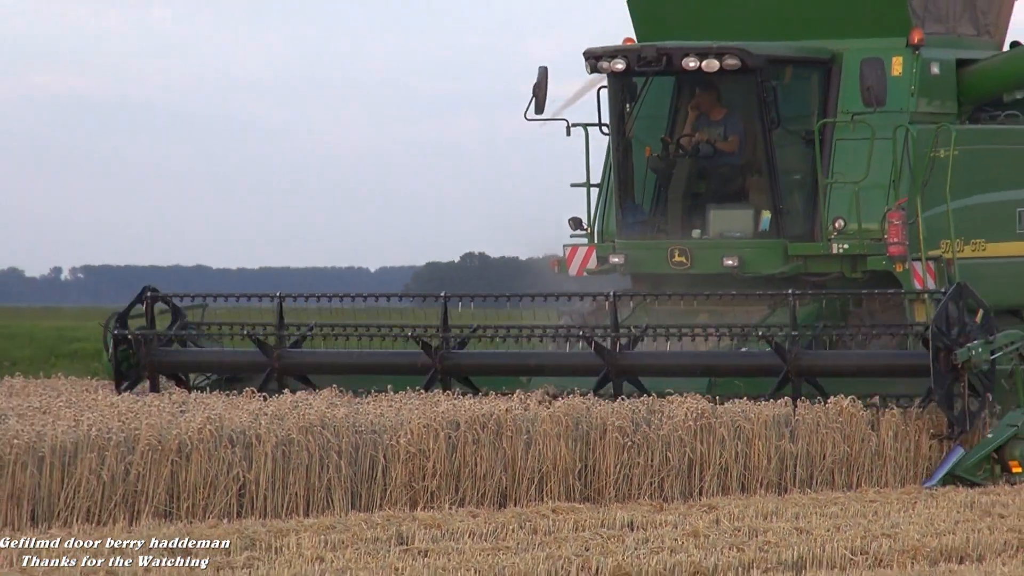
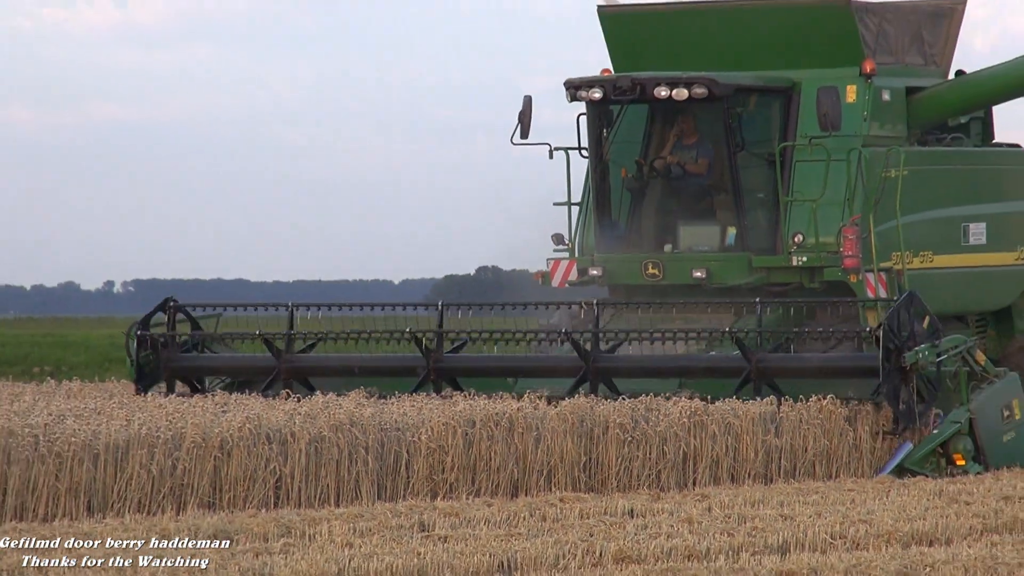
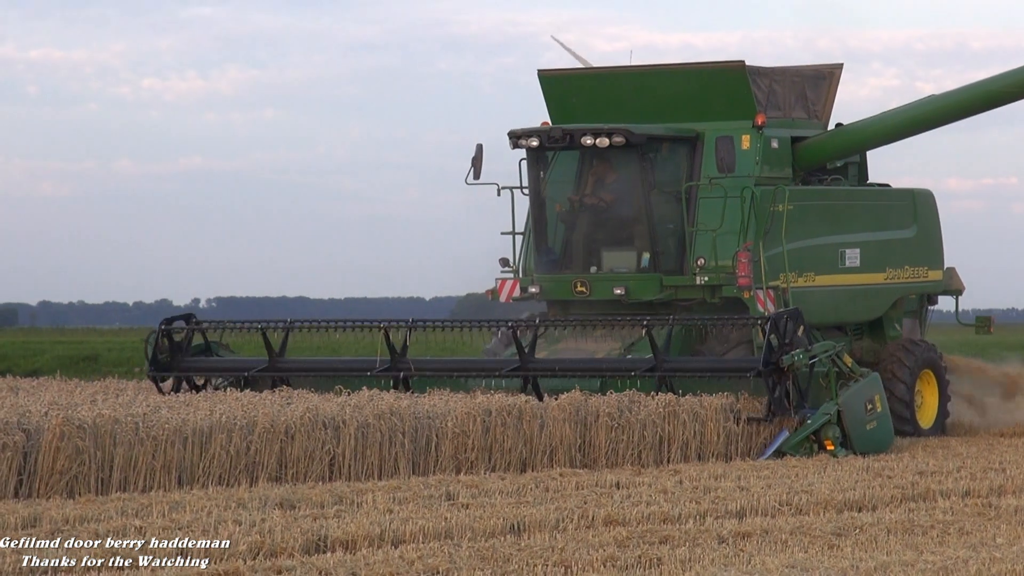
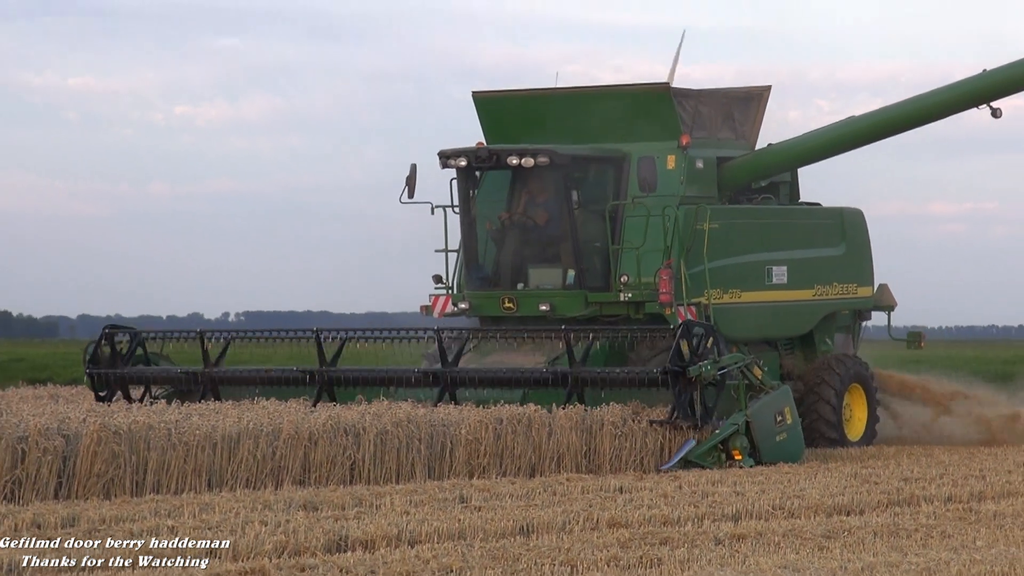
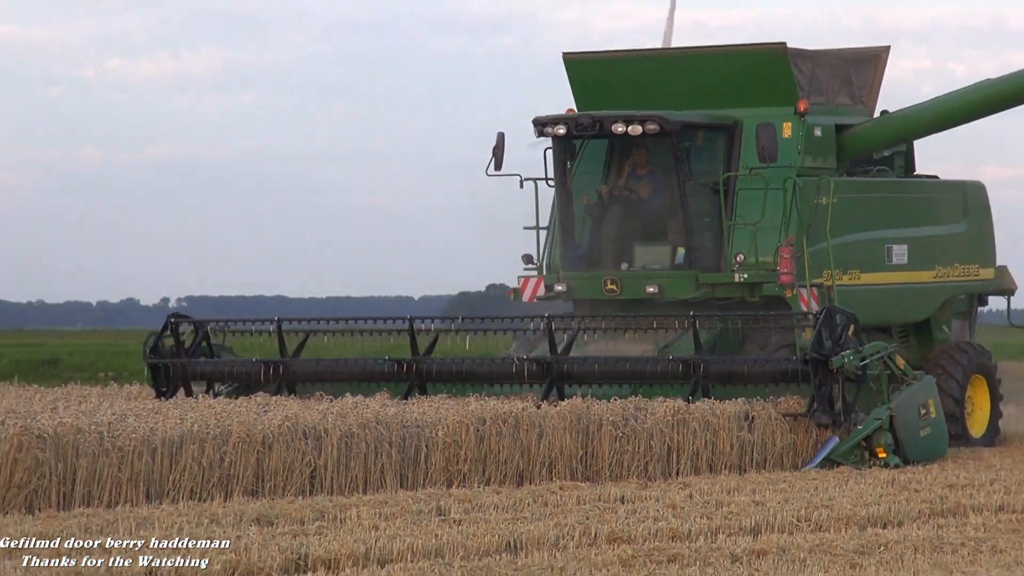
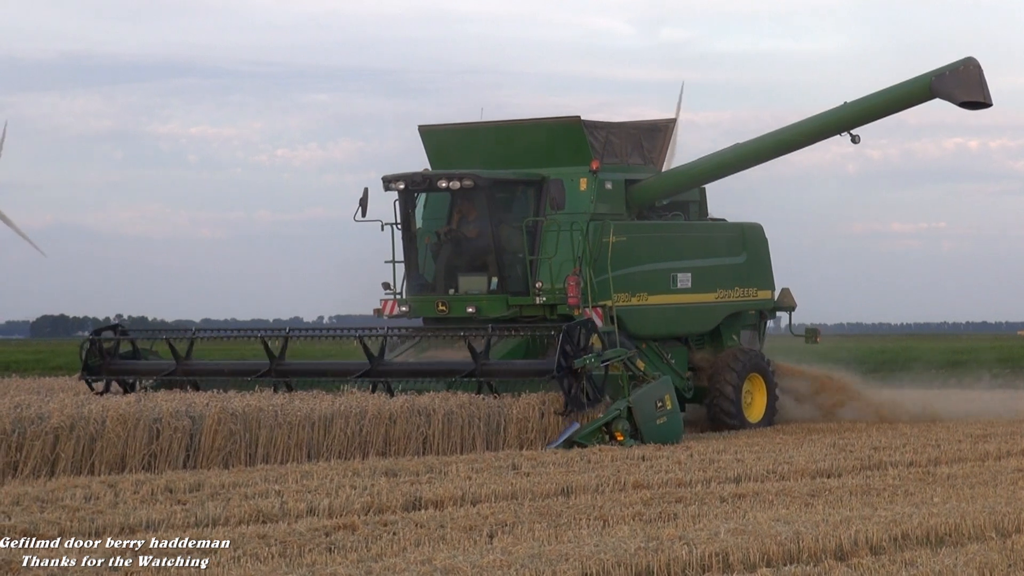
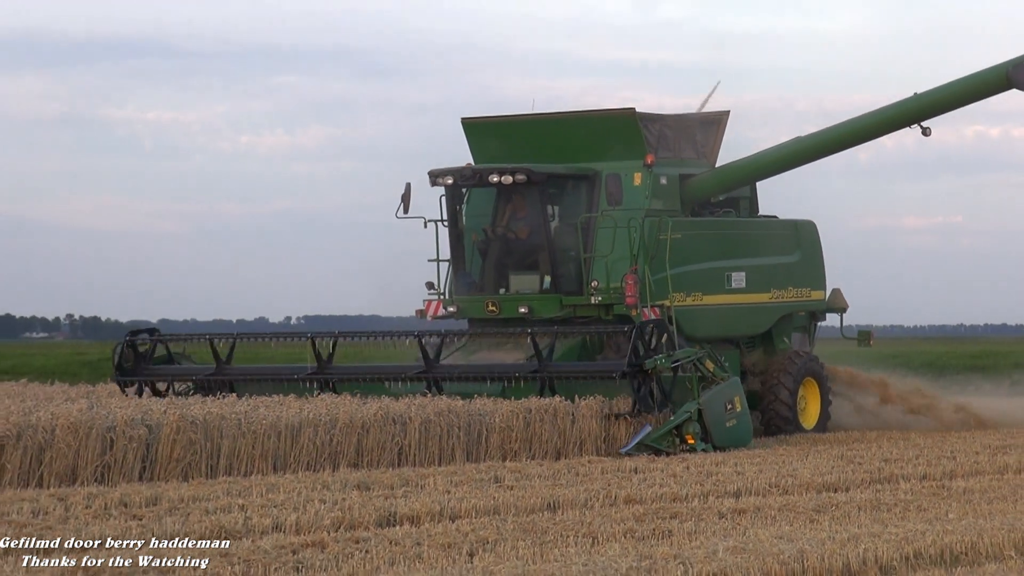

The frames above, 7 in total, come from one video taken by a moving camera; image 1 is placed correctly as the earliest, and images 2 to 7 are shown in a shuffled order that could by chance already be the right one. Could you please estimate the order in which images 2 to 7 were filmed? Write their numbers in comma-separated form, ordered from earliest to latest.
2, 5, 3, 4, 7, 6
